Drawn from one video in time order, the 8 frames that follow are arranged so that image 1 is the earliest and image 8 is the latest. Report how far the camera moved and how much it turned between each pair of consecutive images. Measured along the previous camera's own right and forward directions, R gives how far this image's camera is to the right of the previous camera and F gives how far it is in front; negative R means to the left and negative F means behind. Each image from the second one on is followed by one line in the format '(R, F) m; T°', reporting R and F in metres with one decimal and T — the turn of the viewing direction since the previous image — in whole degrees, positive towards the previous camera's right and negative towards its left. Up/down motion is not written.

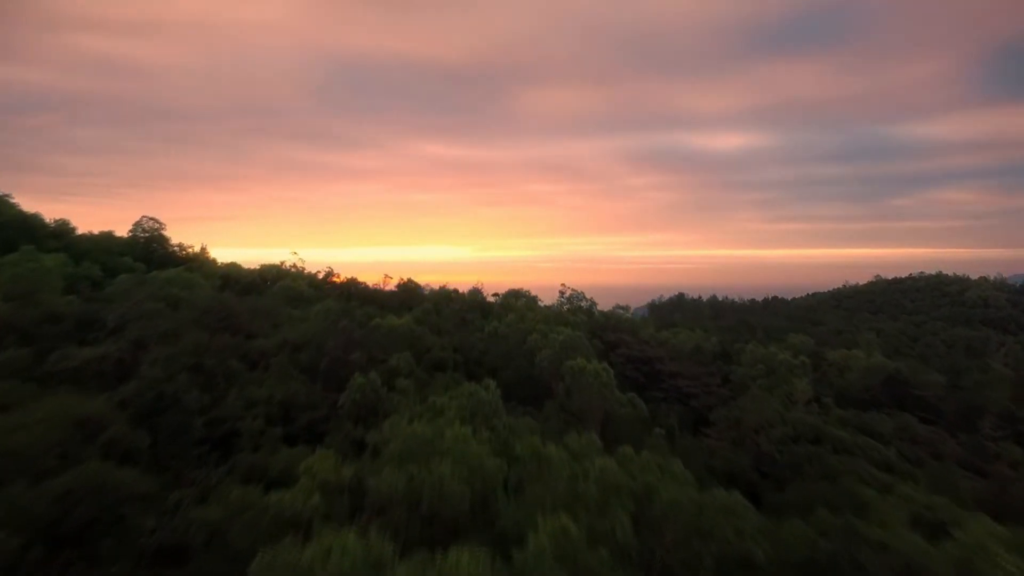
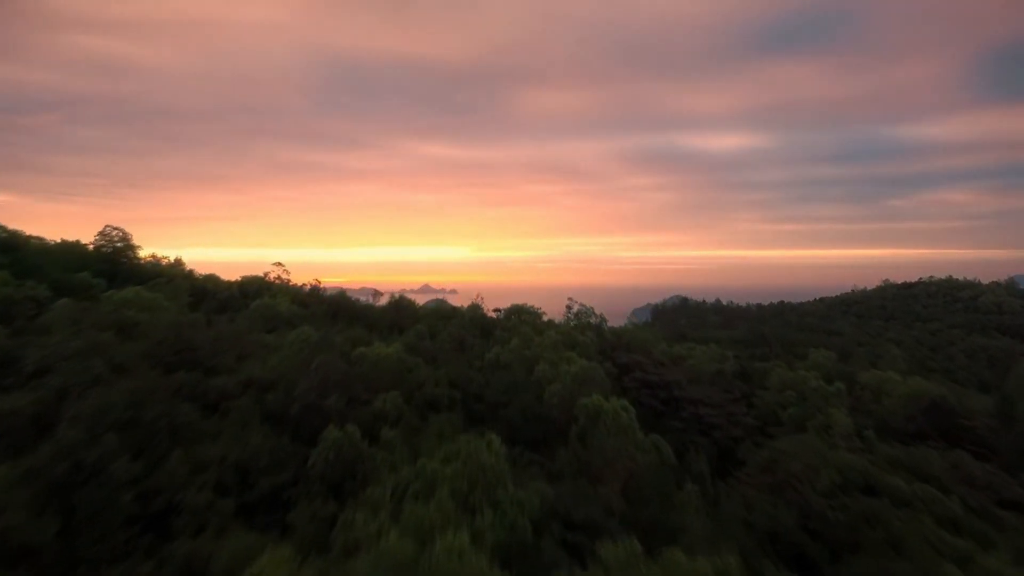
(-0.1, +1.3) m; 0°
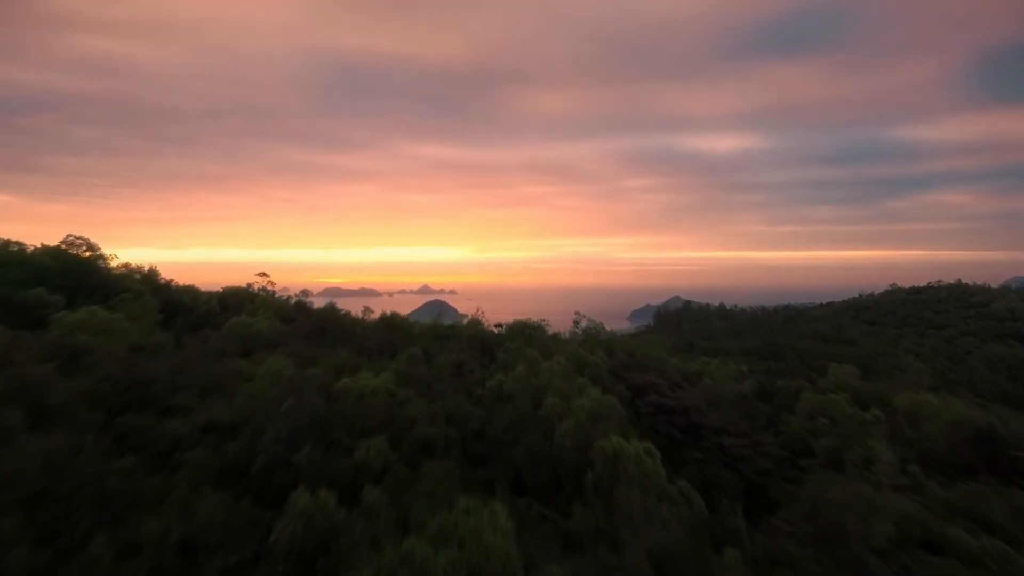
(-0.1, +1.1) m; 0°
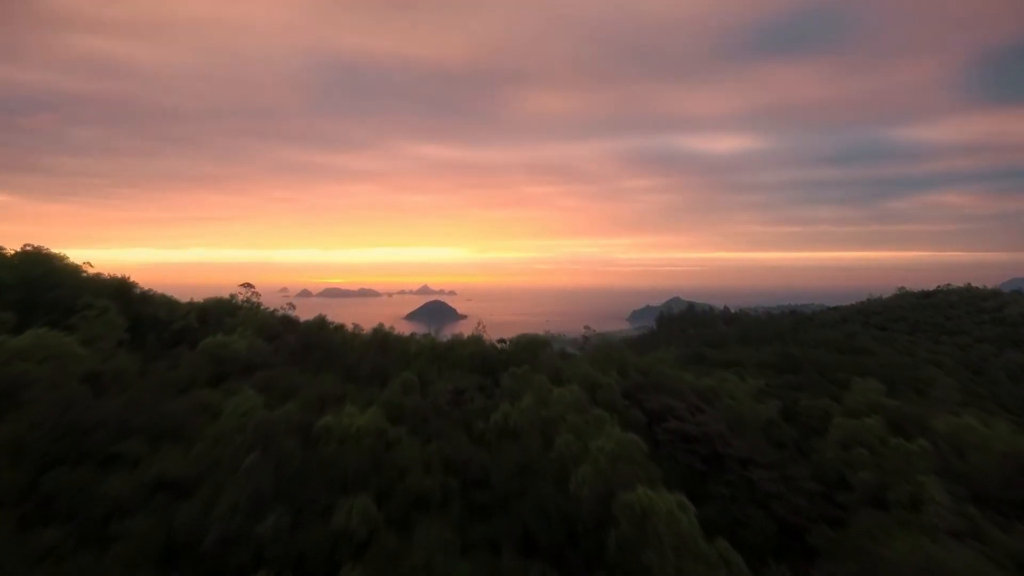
(-0.1, +1.0) m; 0°
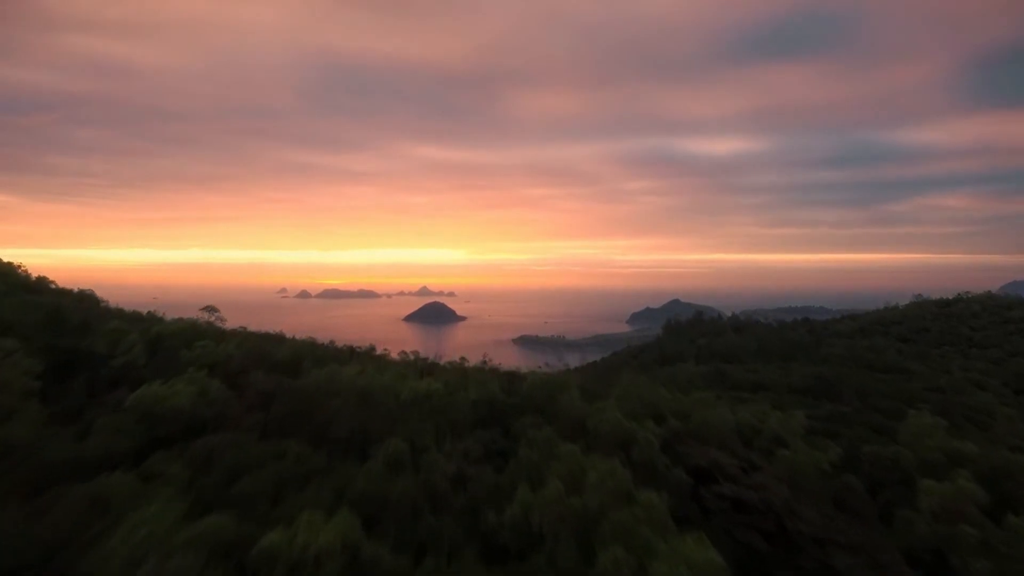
(-0.3, +2.0) m; 0°
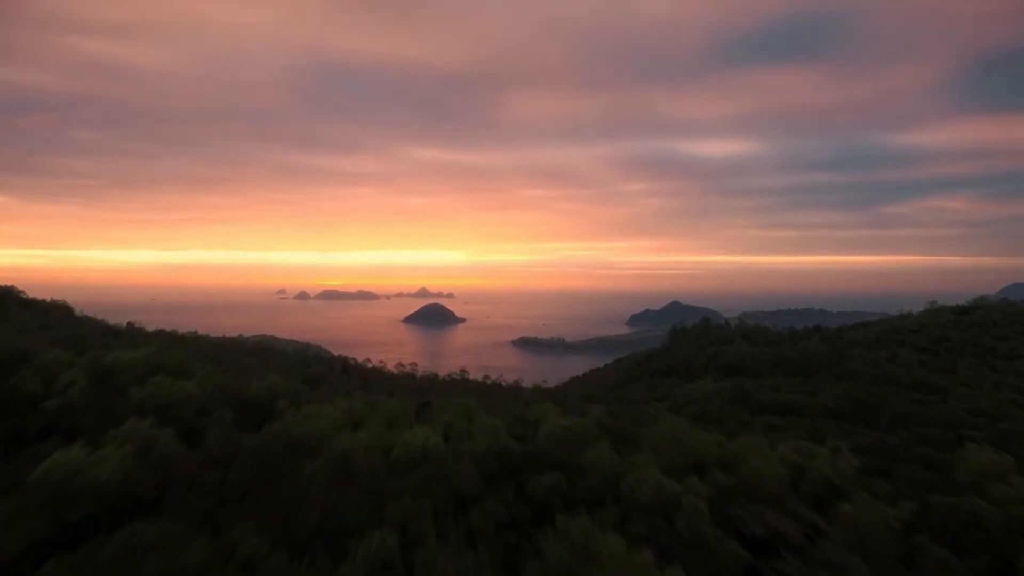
(-0.3, +1.6) m; 0°
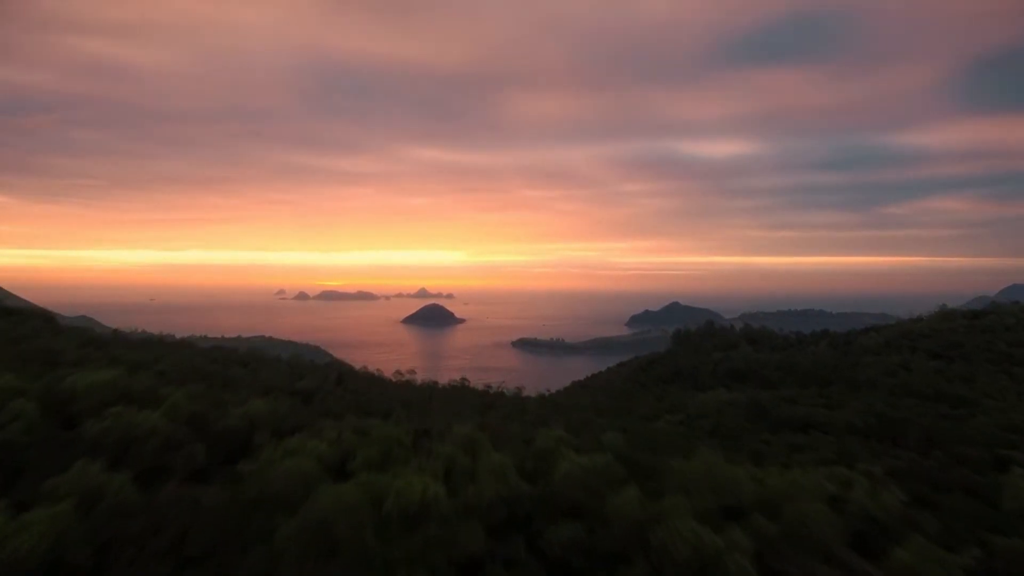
(-0.2, +1.0) m; 0°
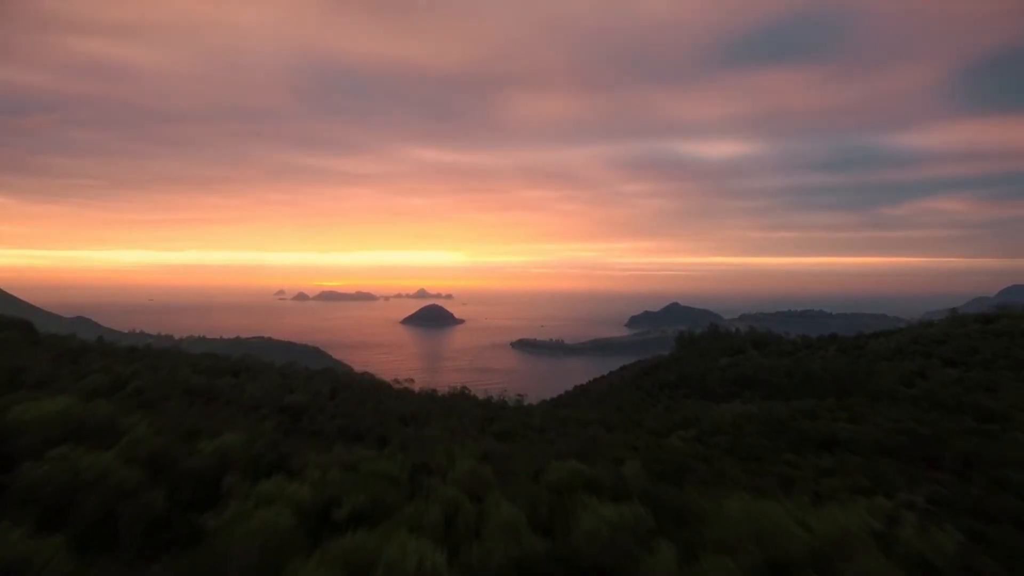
(-0.2, +1.1) m; 0°
